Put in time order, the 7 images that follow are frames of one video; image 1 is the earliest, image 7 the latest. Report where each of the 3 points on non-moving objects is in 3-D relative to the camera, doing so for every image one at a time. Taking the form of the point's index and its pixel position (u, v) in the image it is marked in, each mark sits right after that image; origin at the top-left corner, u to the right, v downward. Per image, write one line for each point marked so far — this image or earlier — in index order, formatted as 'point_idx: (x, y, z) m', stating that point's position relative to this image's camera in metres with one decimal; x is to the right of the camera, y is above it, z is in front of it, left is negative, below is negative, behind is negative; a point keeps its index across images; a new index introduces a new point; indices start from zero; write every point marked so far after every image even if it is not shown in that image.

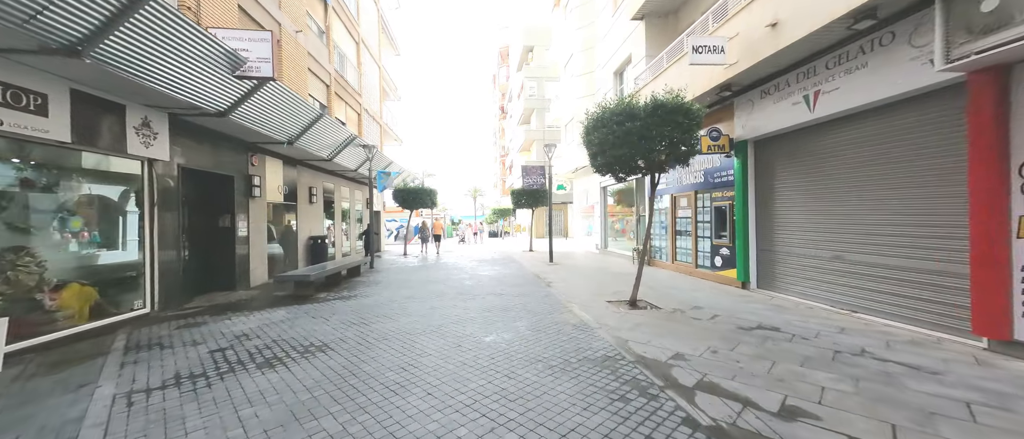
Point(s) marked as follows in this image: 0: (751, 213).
0: (+4.9, +0.1, +6.7) m
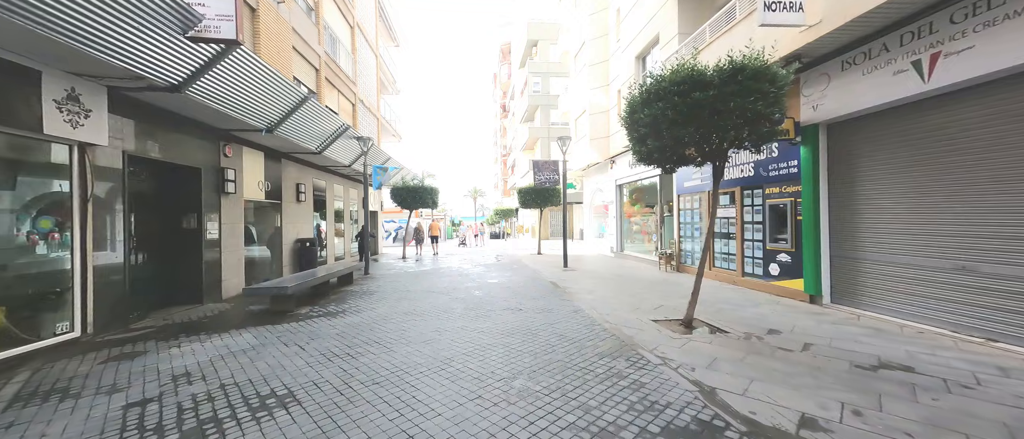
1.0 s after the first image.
0: (+5.3, +0.1, +5.5) m
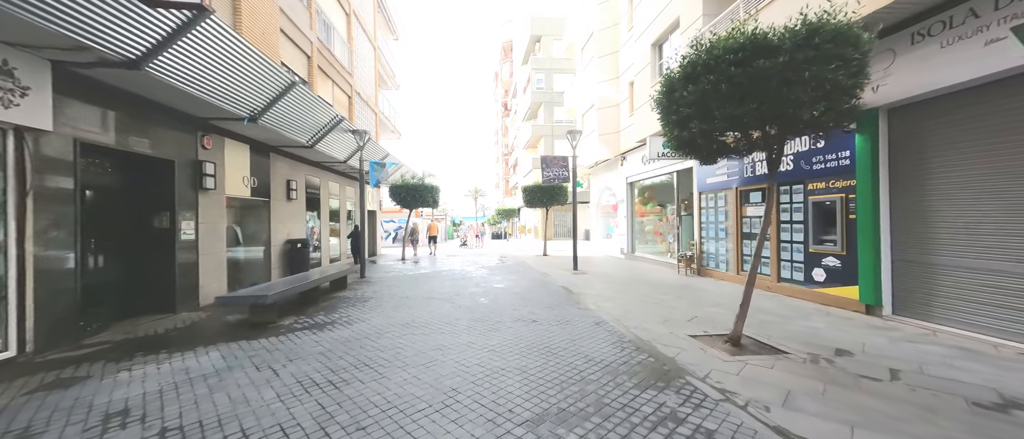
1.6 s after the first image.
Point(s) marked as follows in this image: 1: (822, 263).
0: (+5.5, +0.1, +4.8) m
1: (+5.4, -0.8, +5.6) m
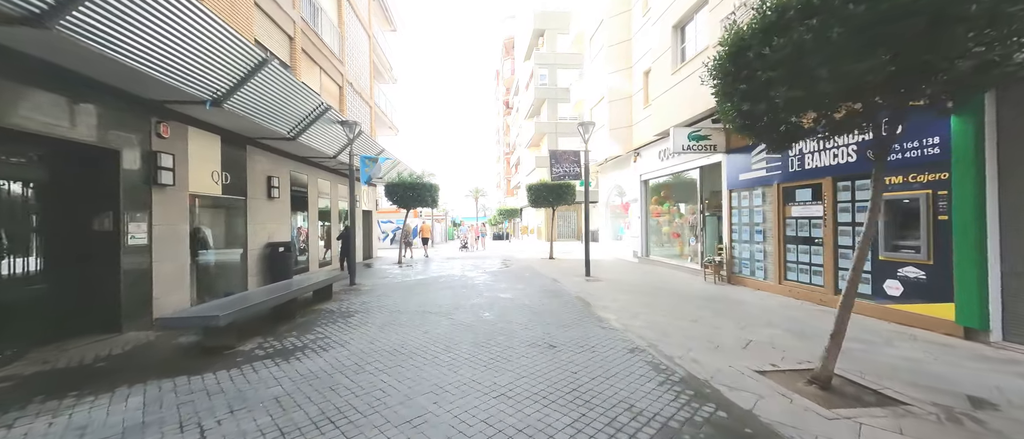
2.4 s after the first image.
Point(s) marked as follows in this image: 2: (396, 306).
0: (+5.6, +0.1, +3.8) m
1: (+5.5, -0.8, +4.7) m
2: (-2.3, -1.7, +6.4) m
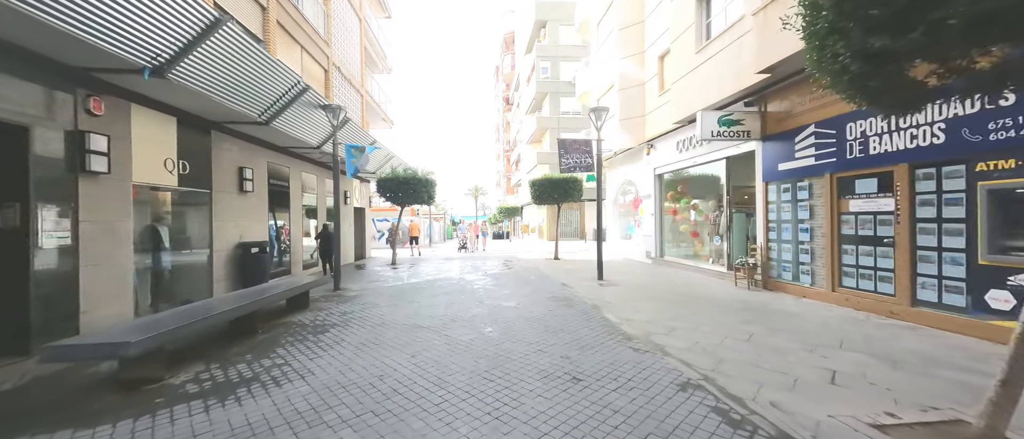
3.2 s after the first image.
0: (+5.7, +0.2, +2.8) m
1: (+5.7, -0.7, +3.7) m
2: (-2.2, -1.6, +5.4) m
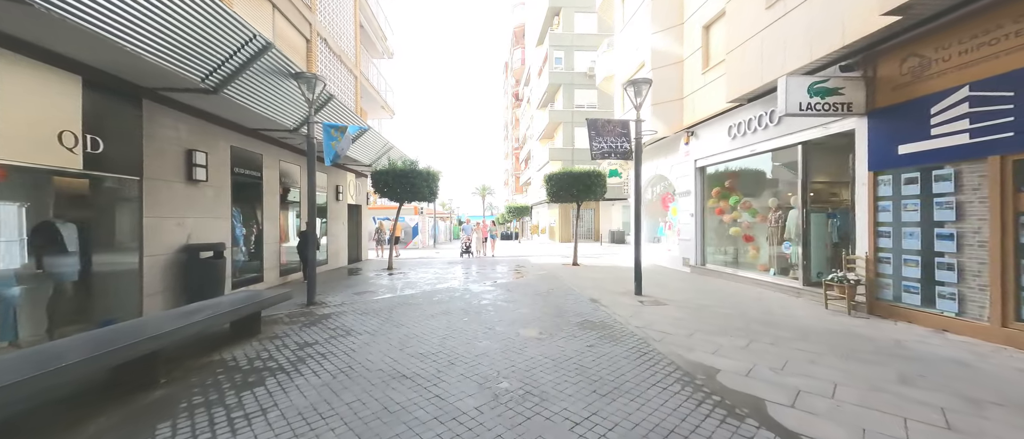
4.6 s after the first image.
0: (+6.0, +0.2, +1.1) m
1: (+5.9, -0.8, +1.9) m
2: (-1.9, -1.6, +3.9) m
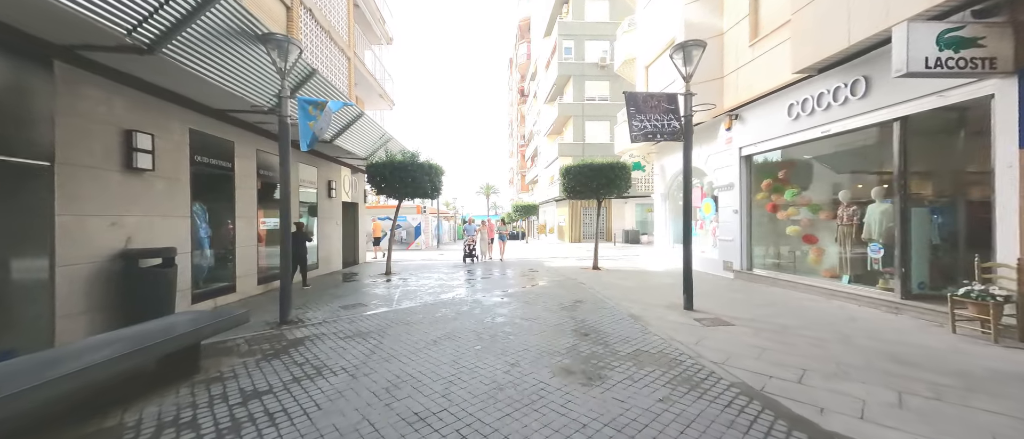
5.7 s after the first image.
0: (+6.2, +0.2, -0.2) m
1: (+6.2, -0.7, +0.6) m
2: (-1.6, -1.6, +2.6) m
